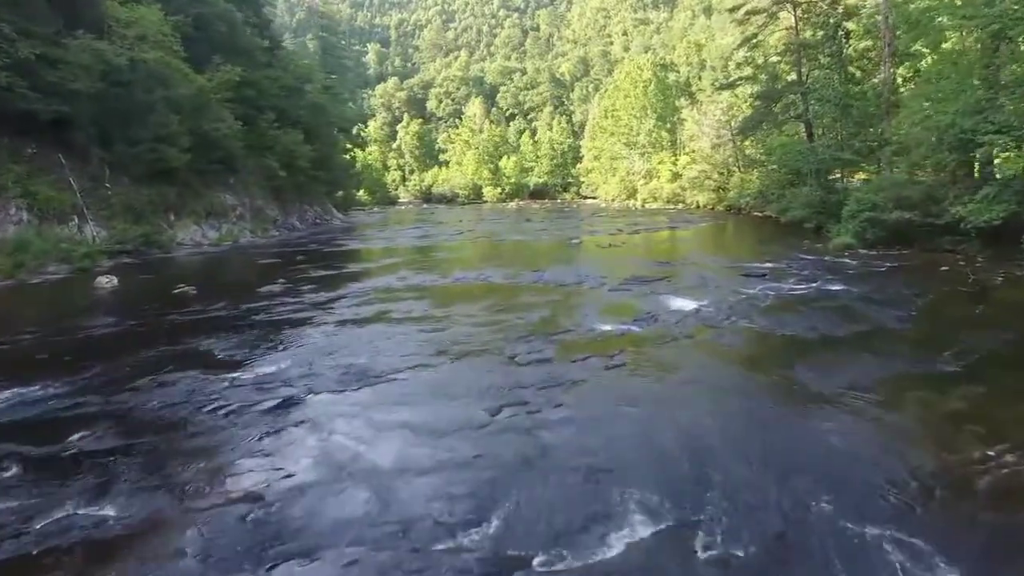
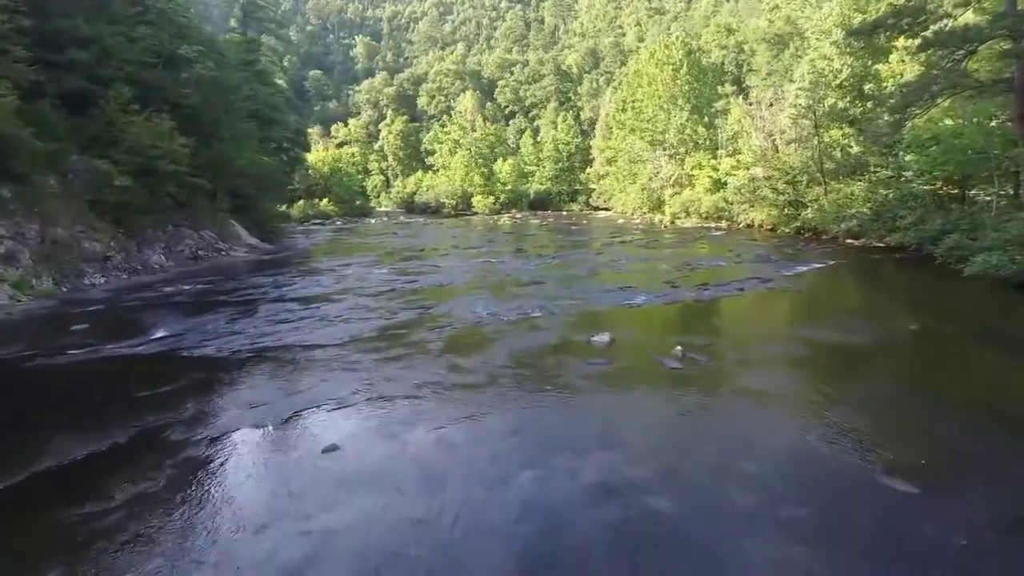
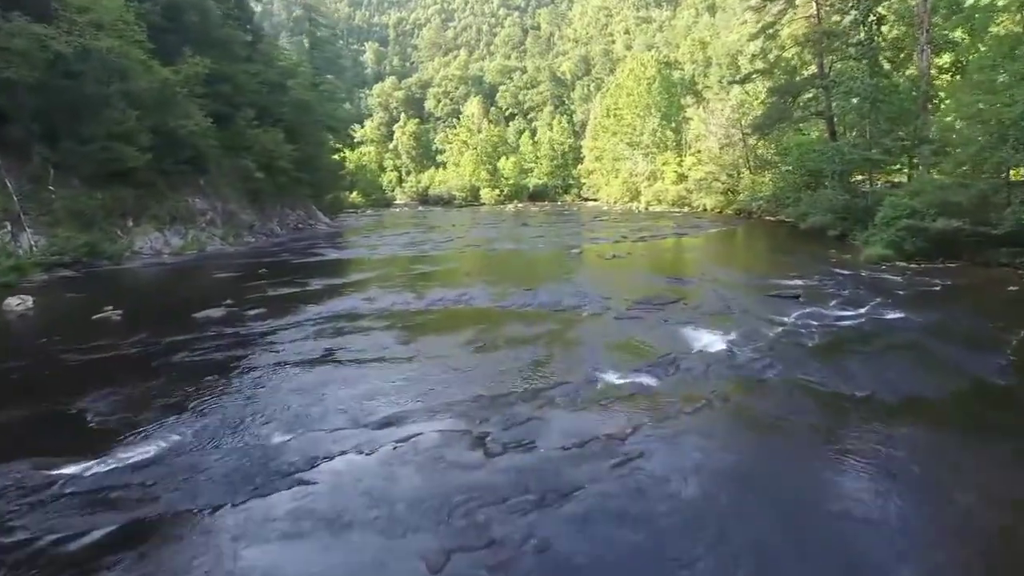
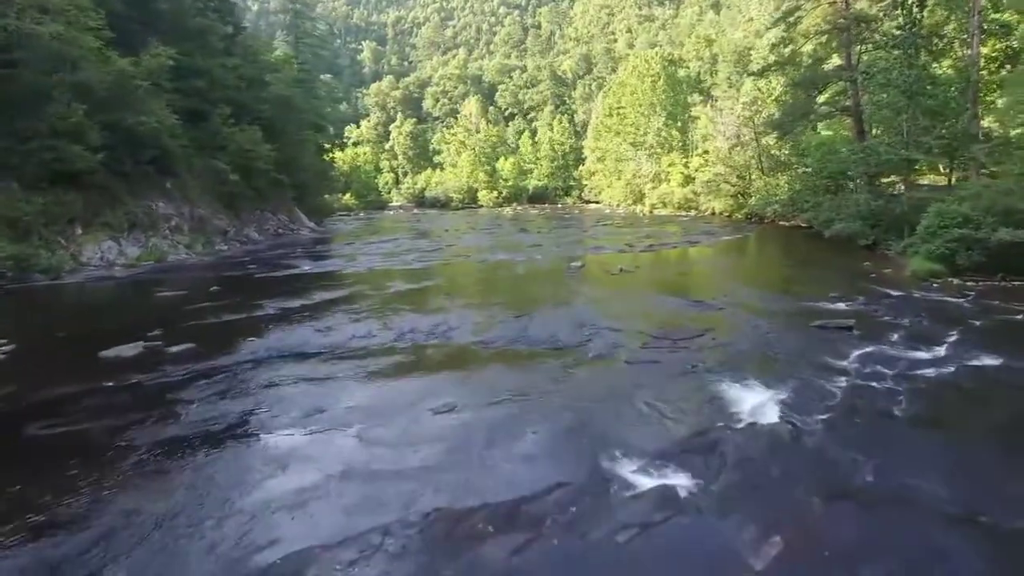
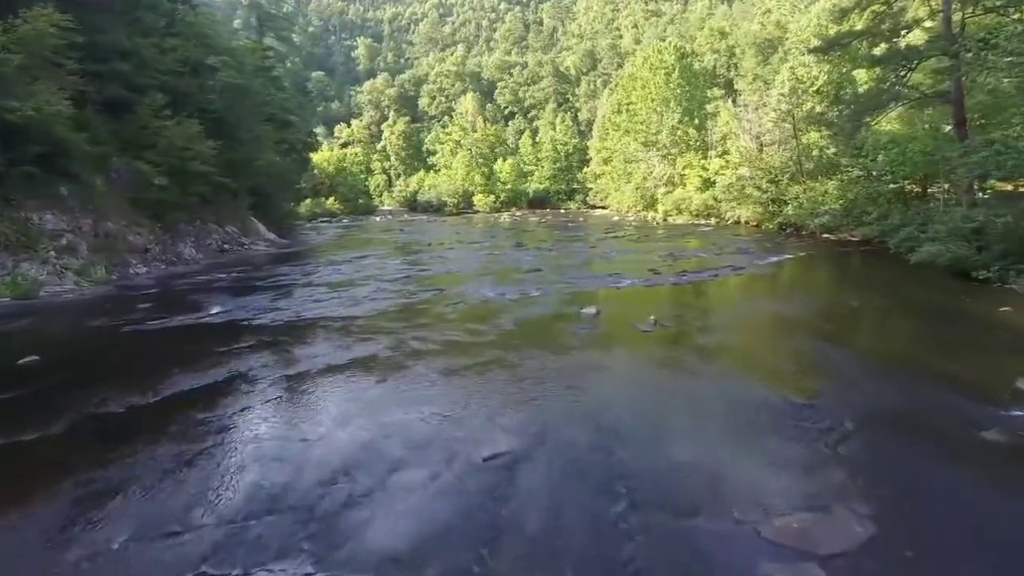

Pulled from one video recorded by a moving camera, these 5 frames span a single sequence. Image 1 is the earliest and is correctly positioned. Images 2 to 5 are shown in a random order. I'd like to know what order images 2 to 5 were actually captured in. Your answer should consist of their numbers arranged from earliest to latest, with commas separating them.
3, 4, 5, 2
